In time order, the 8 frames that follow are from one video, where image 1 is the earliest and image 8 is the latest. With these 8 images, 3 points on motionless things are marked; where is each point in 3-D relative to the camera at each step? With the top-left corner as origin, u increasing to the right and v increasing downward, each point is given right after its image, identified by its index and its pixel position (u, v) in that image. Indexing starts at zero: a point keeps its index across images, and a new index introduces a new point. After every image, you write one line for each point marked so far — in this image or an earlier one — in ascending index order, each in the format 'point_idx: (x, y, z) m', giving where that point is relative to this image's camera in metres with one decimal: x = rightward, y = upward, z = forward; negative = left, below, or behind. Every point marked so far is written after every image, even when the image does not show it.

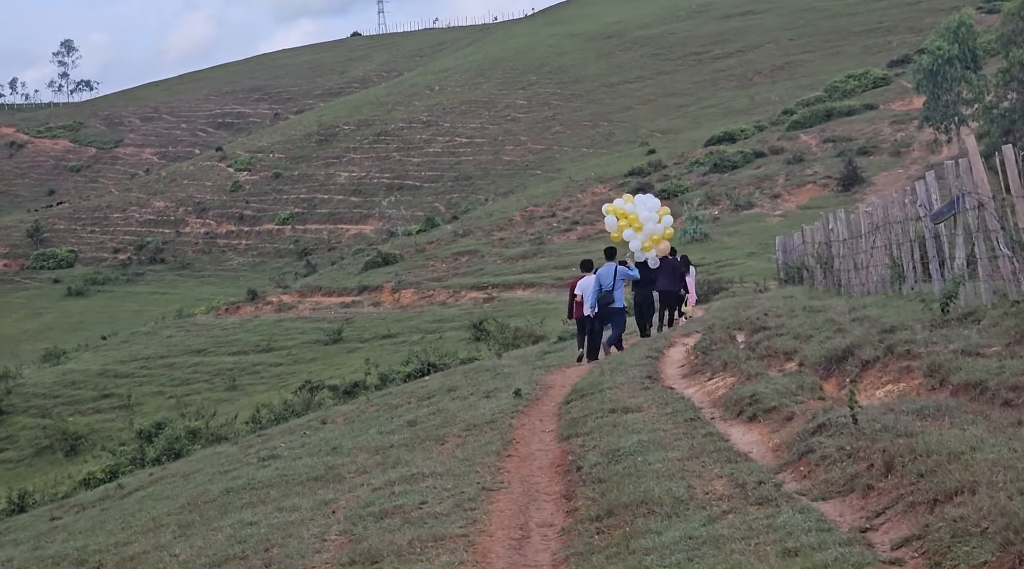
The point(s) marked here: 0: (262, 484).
0: (-3.1, -2.5, +19.2) m
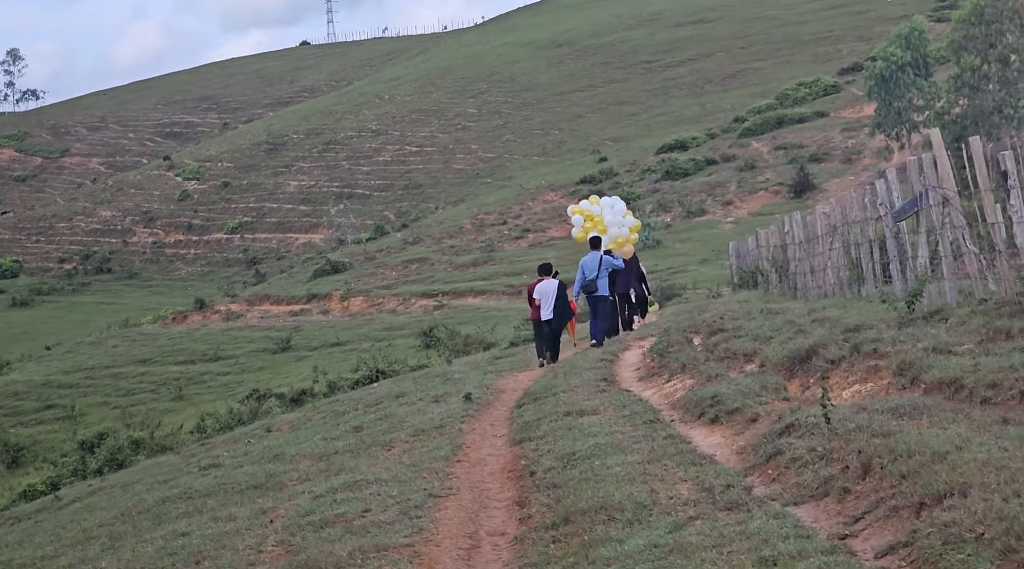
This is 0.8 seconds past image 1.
0: (-3.7, -2.5, +18.3) m
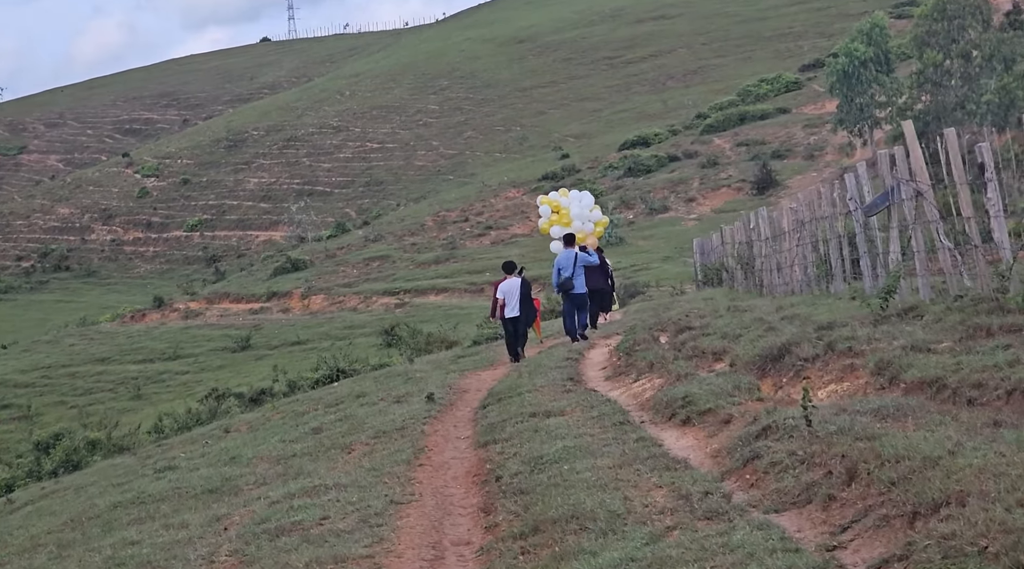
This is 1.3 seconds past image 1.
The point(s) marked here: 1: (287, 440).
0: (-4.2, -2.5, +17.8) m
1: (-2.9, -2.0, +19.8) m
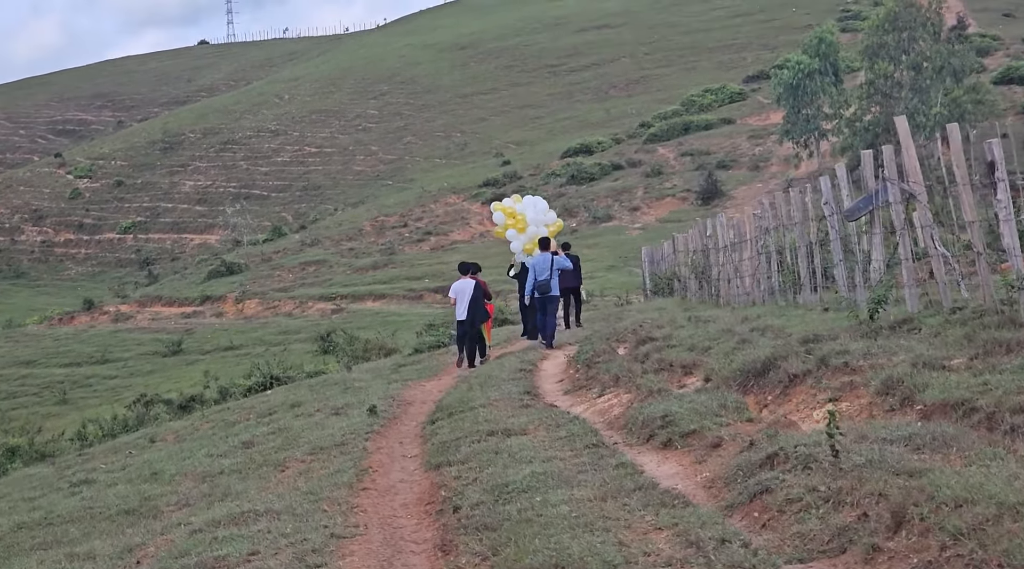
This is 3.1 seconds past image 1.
0: (-4.7, -2.4, +16.0) m
1: (-3.5, -2.0, +18.2) m
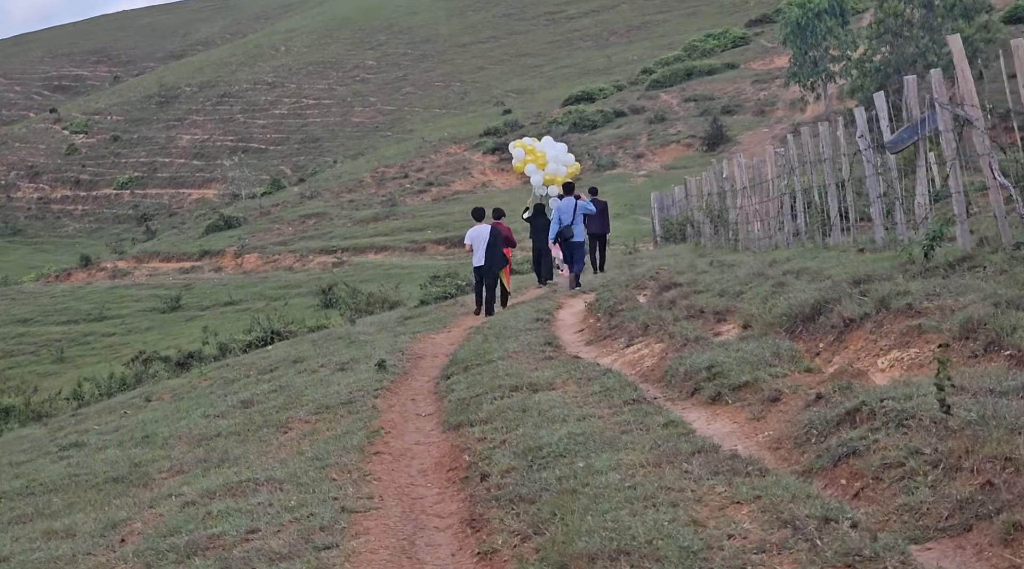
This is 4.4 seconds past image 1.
0: (-4.5, -1.9, +14.9) m
1: (-3.3, -1.4, +17.0) m
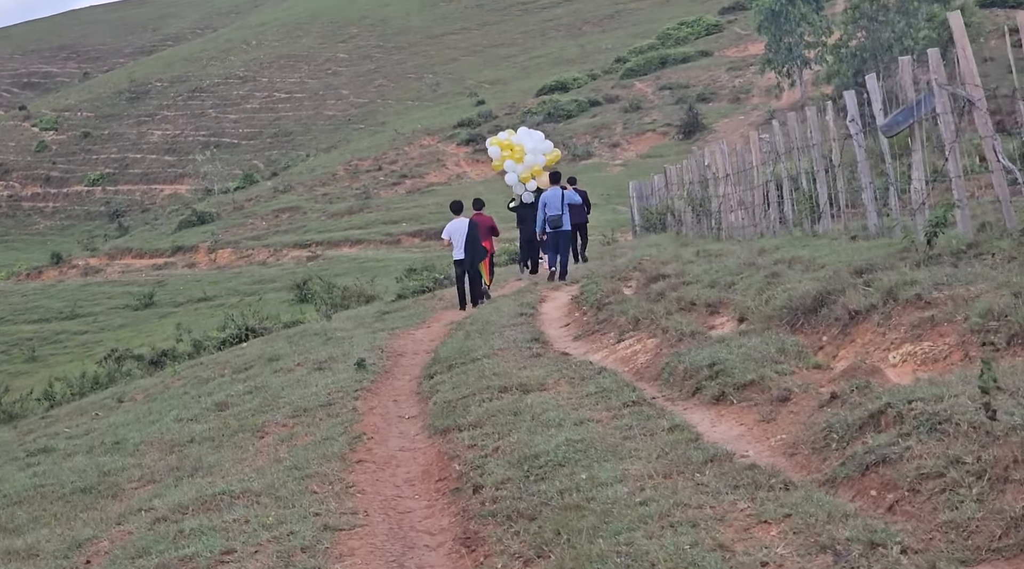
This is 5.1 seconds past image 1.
0: (-4.6, -2.0, +14.2) m
1: (-3.5, -1.4, +16.3) m
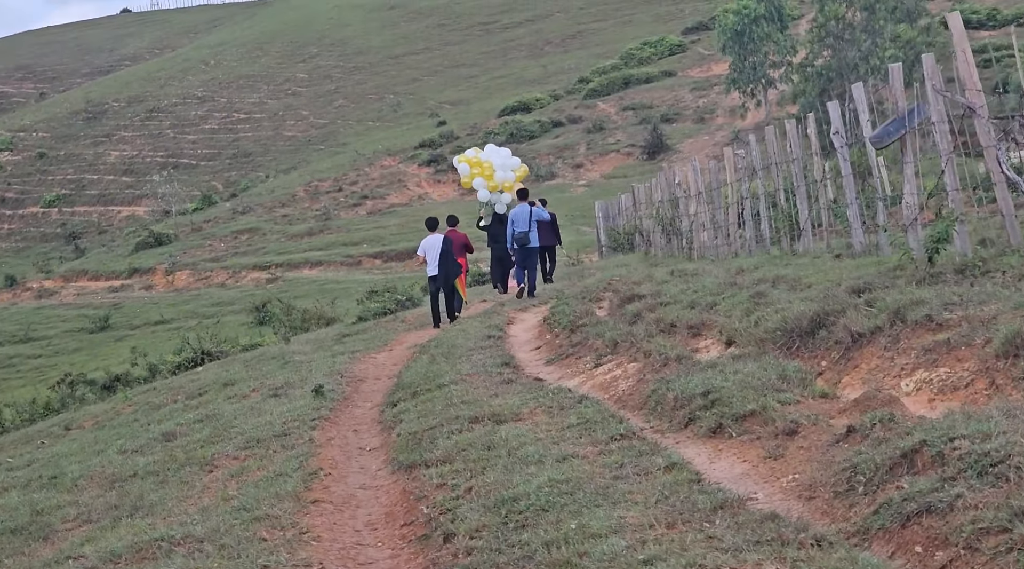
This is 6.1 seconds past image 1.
0: (-4.9, -2.1, +13.1) m
1: (-3.8, -1.6, +15.2) m
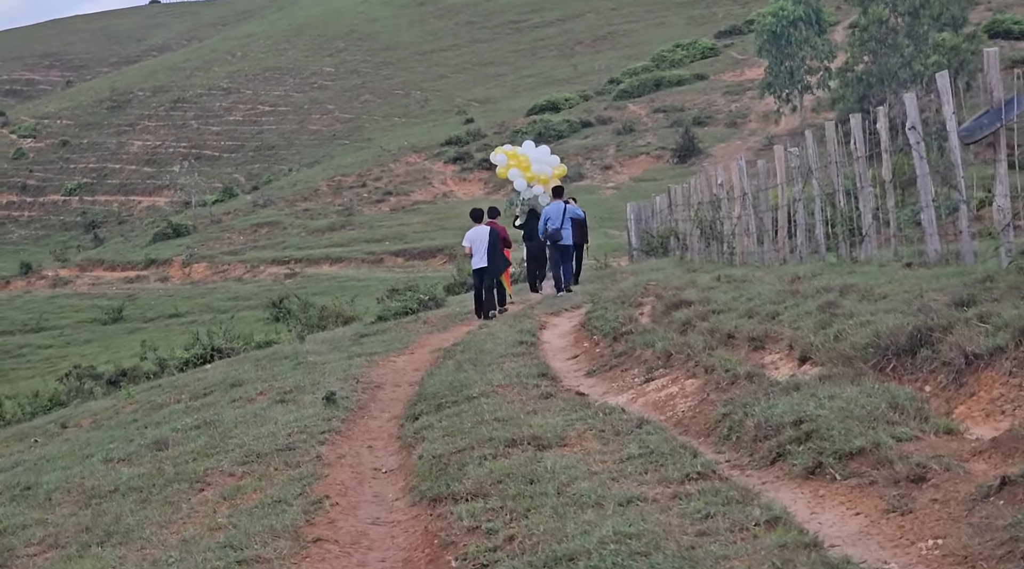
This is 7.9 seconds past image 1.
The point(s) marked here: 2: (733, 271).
0: (-4.6, -2.0, +11.5) m
1: (-3.5, -1.5, +13.6) m
2: (+2.6, +0.1, +17.7) m
